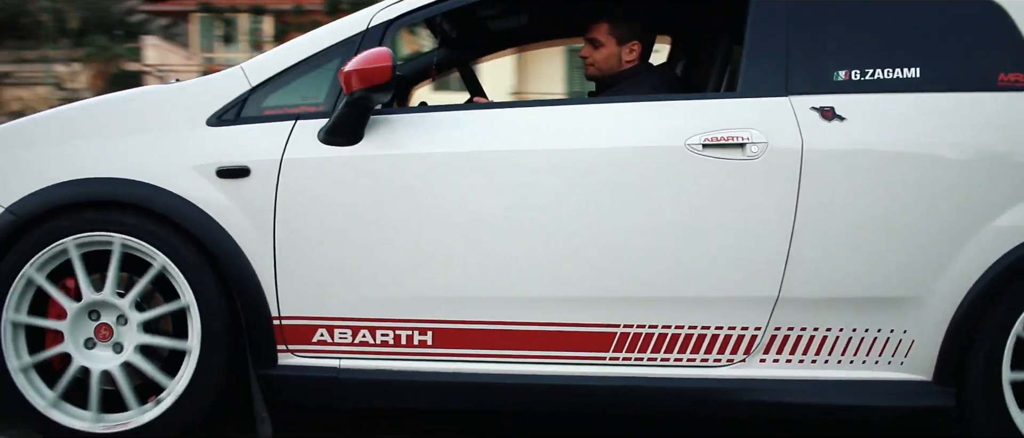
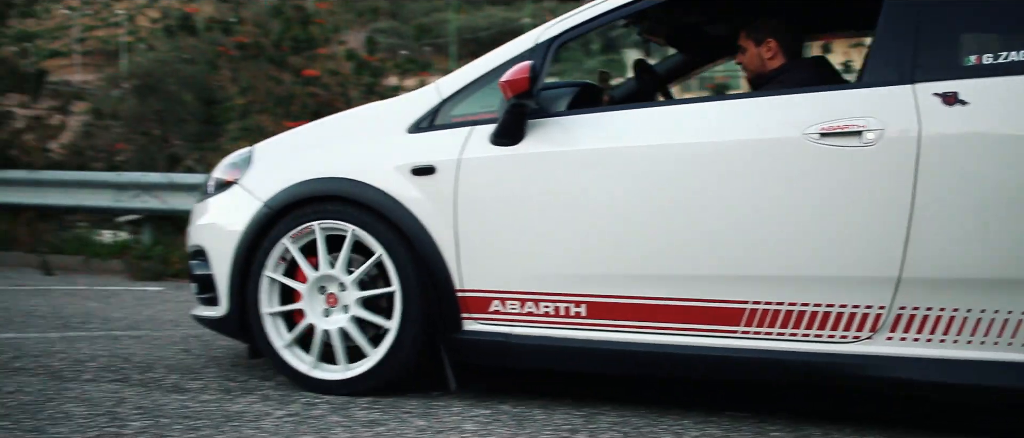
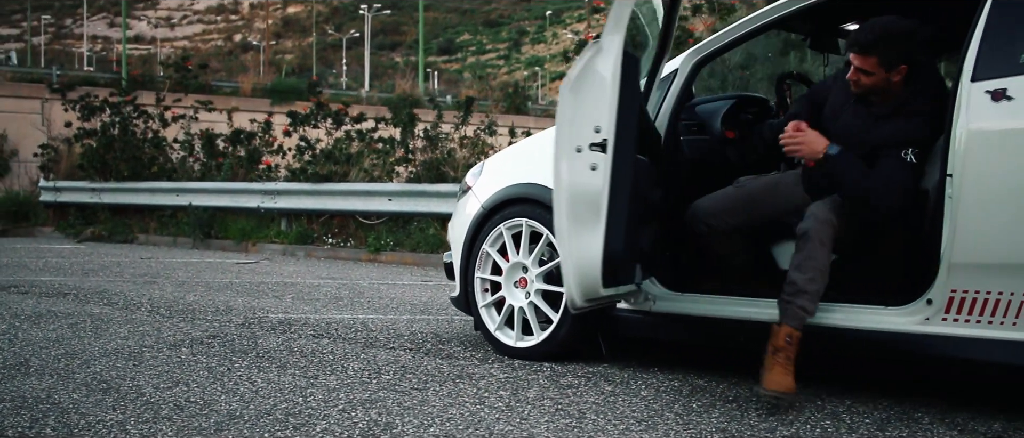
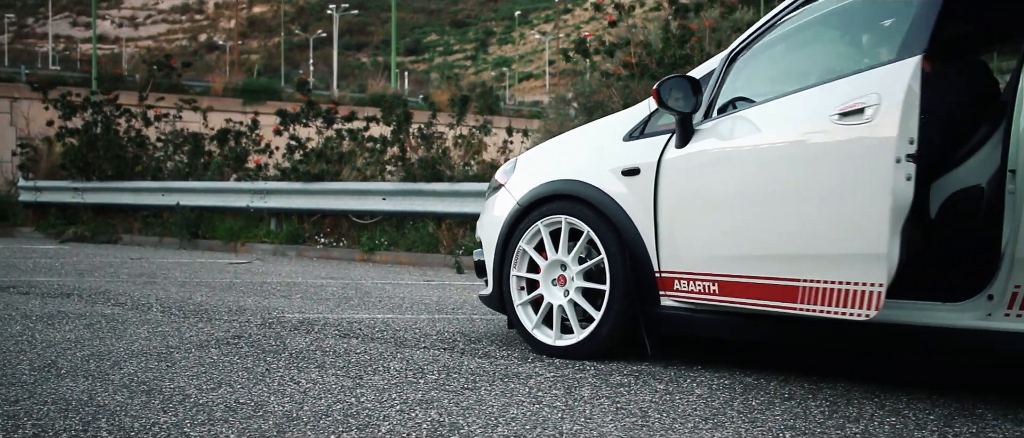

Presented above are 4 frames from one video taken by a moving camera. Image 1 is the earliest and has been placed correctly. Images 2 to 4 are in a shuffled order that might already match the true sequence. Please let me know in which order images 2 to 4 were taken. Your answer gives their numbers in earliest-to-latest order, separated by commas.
2, 4, 3
